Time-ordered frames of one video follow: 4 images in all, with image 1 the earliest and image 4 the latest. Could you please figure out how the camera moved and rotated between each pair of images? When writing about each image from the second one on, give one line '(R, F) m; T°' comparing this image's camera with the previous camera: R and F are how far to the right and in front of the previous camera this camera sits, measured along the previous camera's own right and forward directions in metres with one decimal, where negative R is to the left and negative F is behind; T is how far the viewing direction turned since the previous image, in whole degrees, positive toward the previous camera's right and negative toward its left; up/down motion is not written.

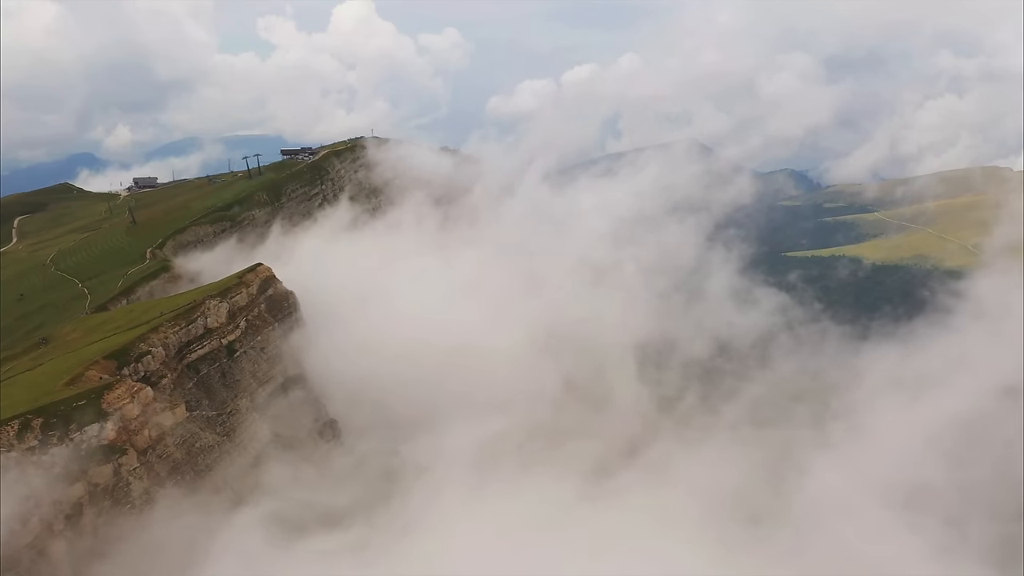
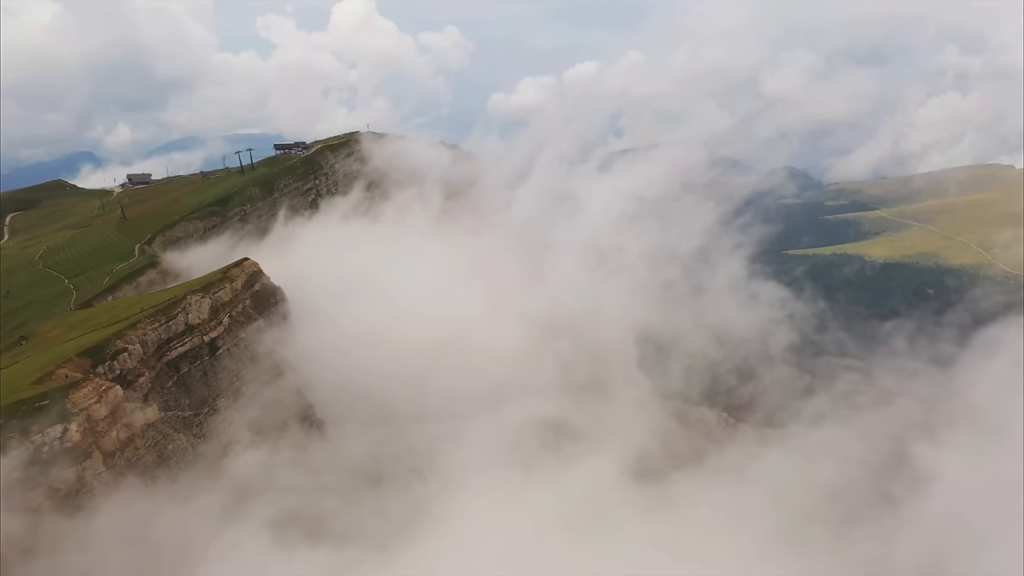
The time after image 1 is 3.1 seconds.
(+1.0, +3.2) m; 0°
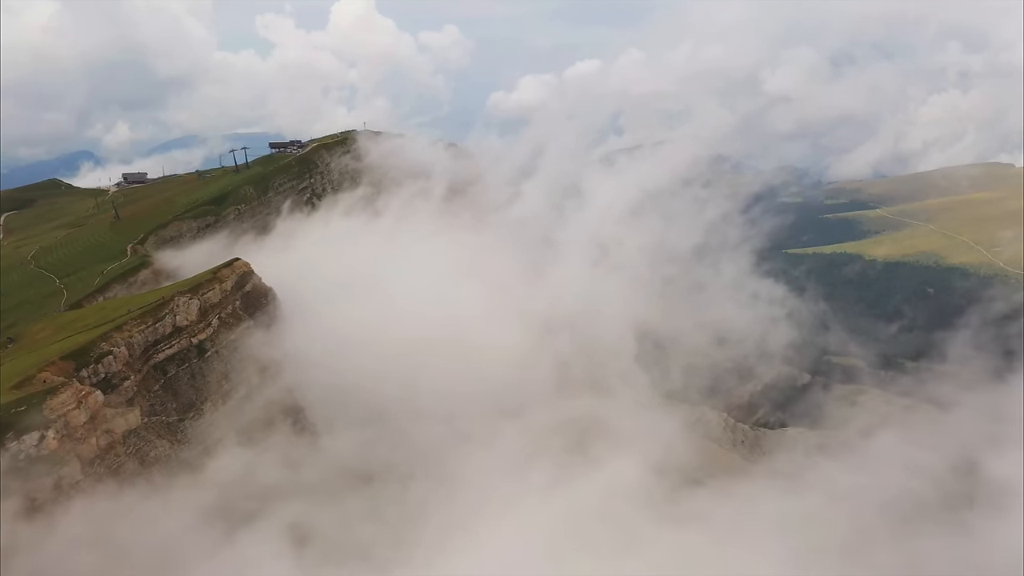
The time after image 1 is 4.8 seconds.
(+0.7, +1.6) m; 0°
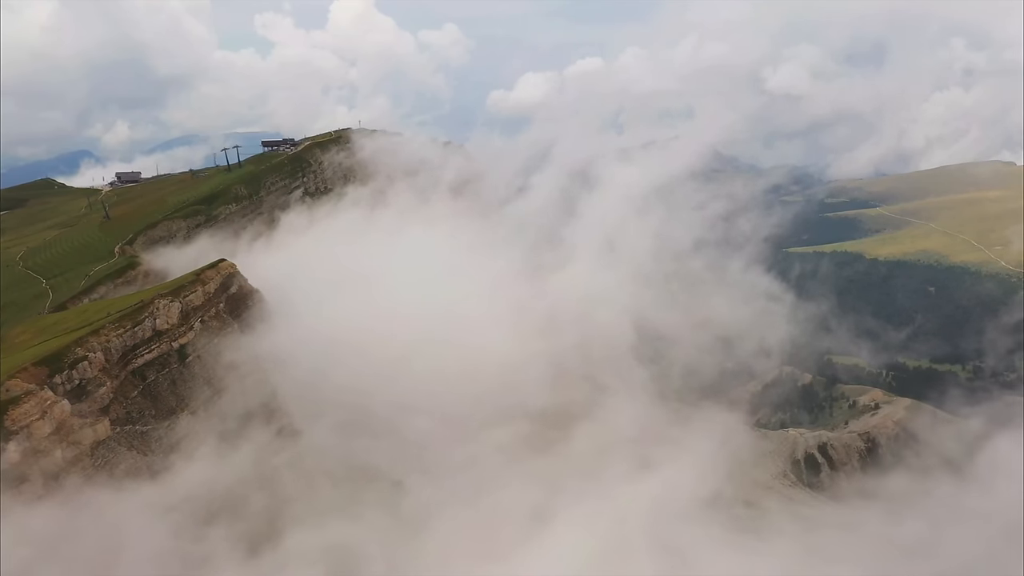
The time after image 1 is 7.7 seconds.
(+1.2, +2.5) m; 0°
